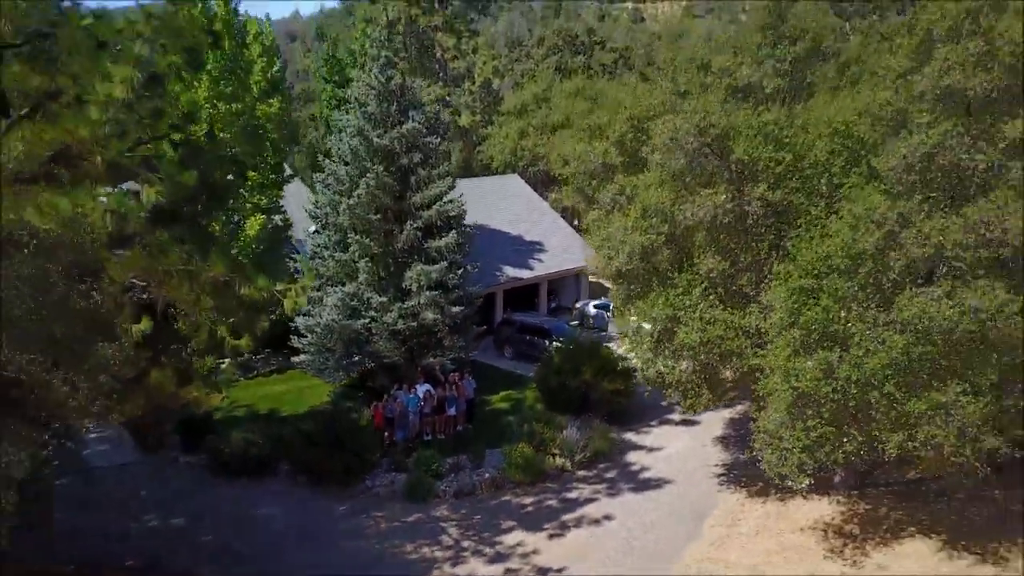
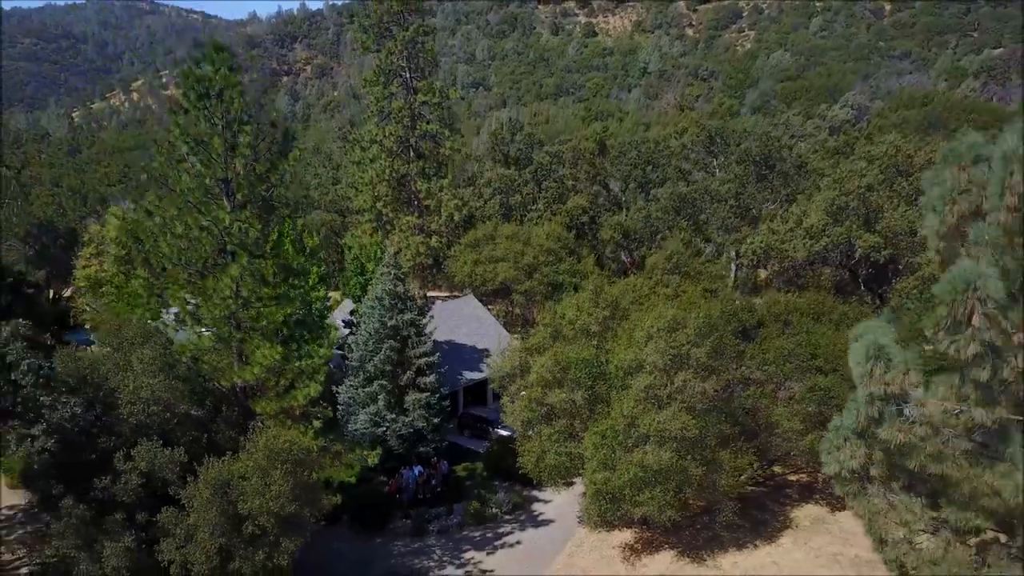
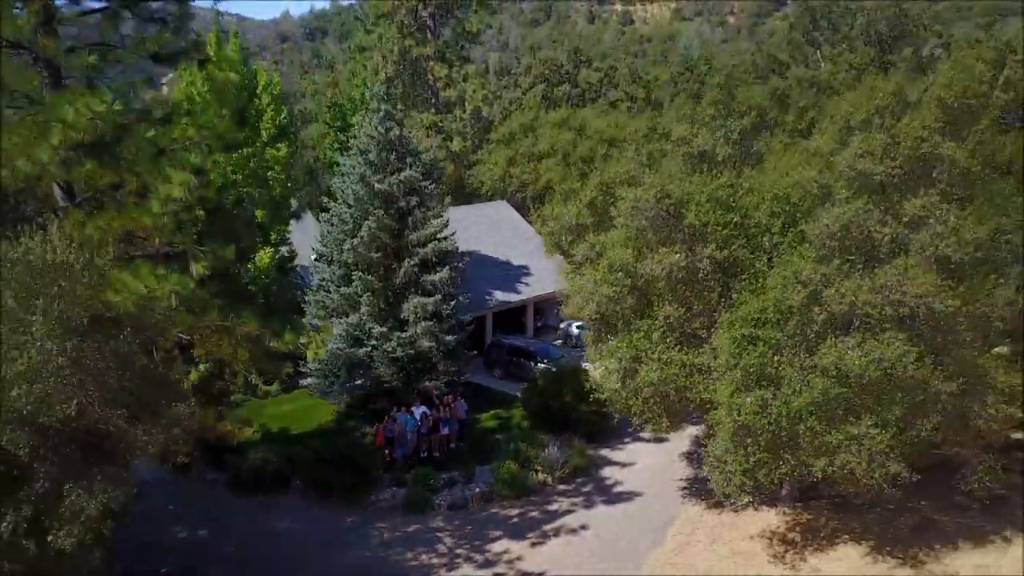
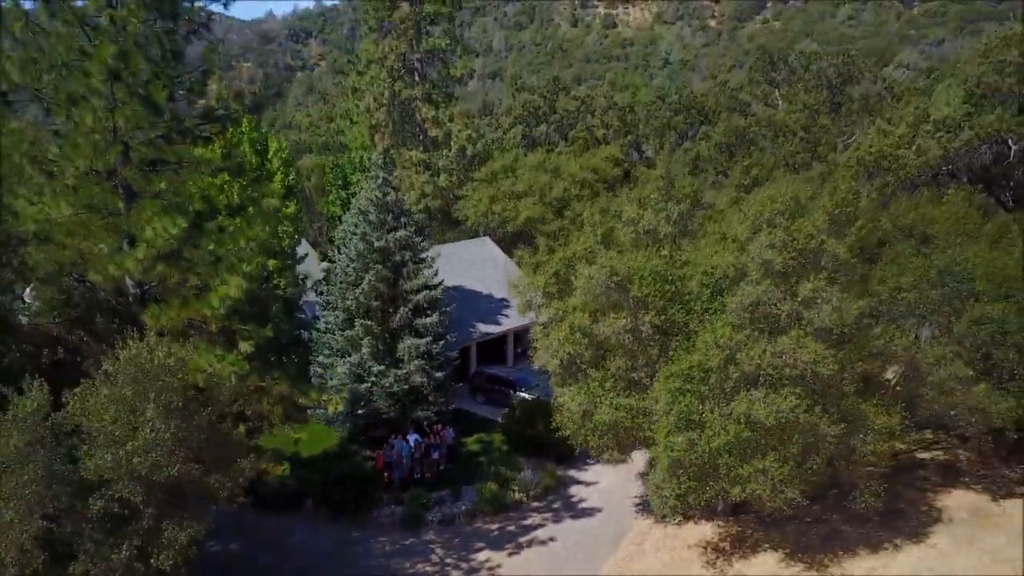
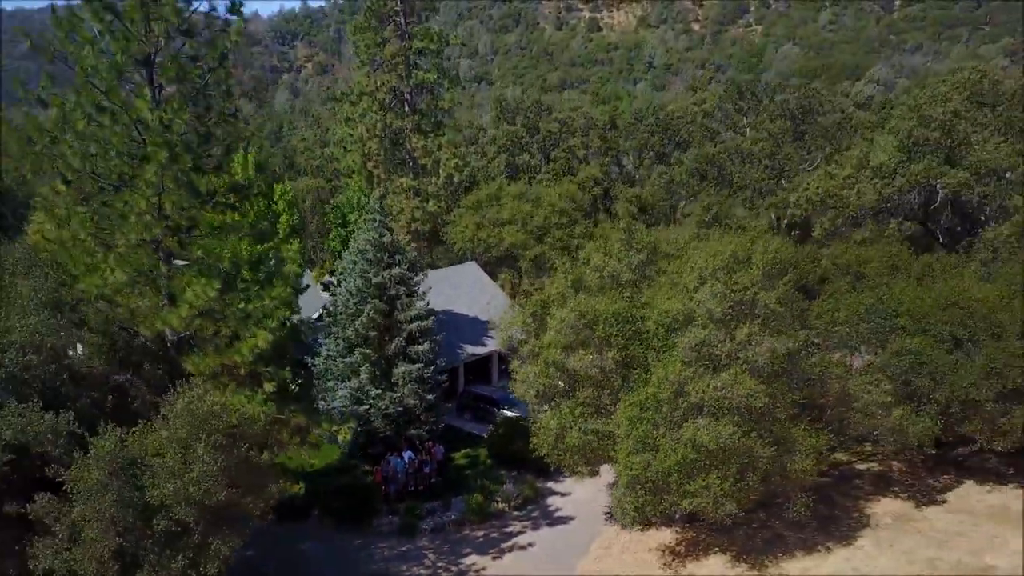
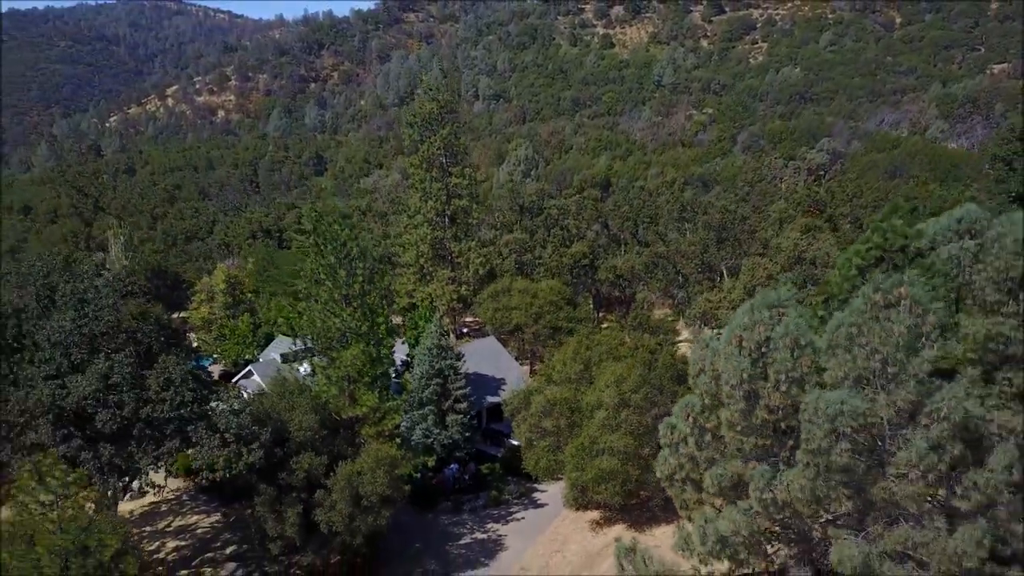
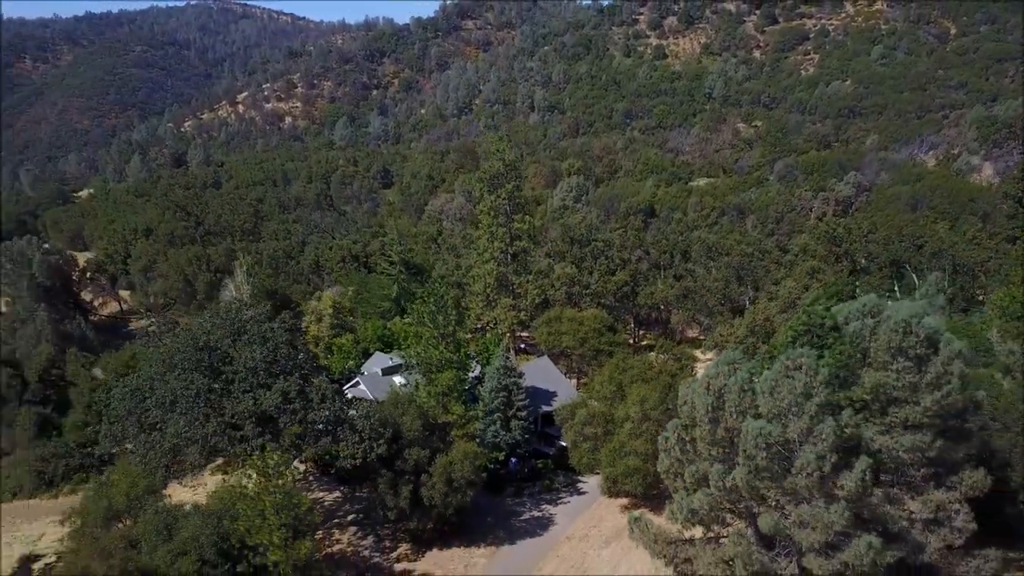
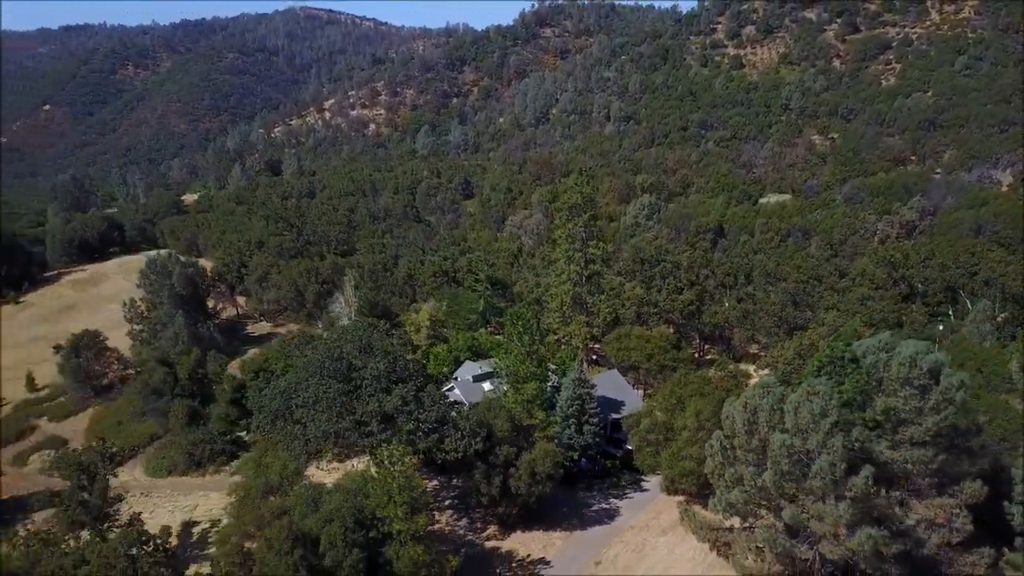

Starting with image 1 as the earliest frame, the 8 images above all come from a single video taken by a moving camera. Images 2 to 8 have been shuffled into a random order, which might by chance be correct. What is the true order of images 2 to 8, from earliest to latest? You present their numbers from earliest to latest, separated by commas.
3, 4, 5, 2, 6, 7, 8
